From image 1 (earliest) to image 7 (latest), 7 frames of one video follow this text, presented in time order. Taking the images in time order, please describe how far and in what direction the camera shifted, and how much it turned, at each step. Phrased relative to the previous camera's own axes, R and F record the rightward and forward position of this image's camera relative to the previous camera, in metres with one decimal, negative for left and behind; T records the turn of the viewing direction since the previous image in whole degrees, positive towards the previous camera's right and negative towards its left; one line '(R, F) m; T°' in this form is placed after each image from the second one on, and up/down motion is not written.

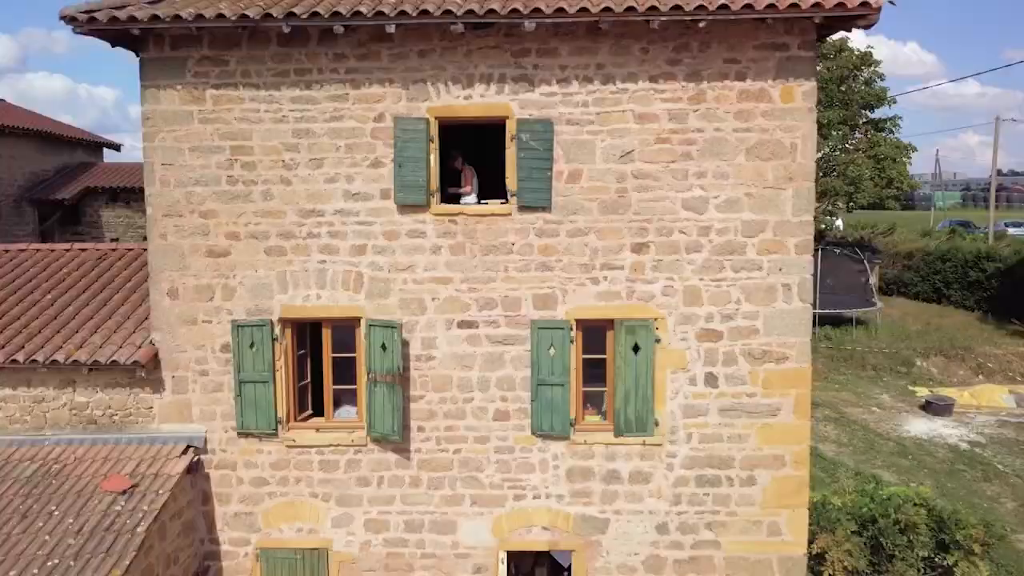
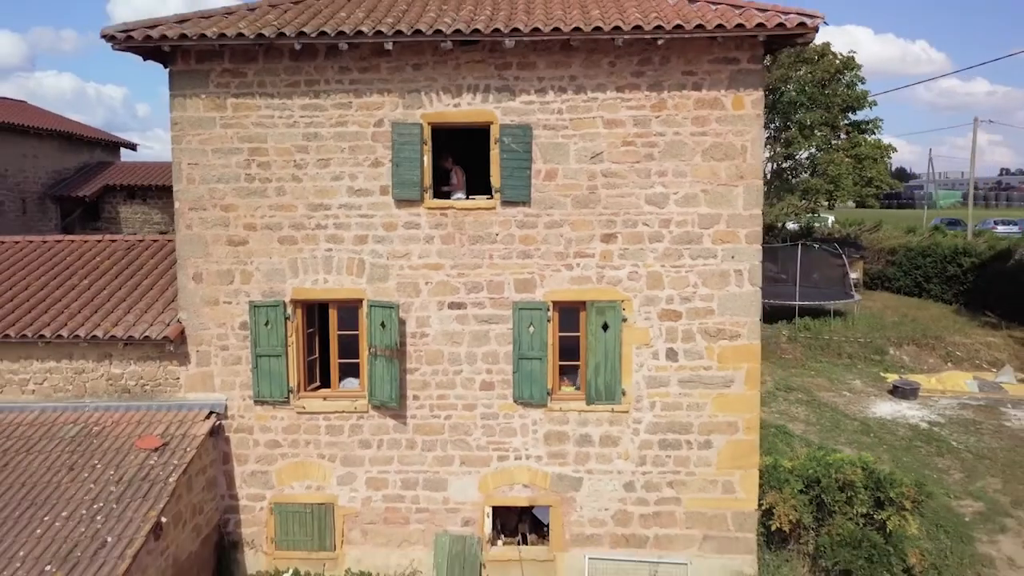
(+0.3, -0.9) m; -1°
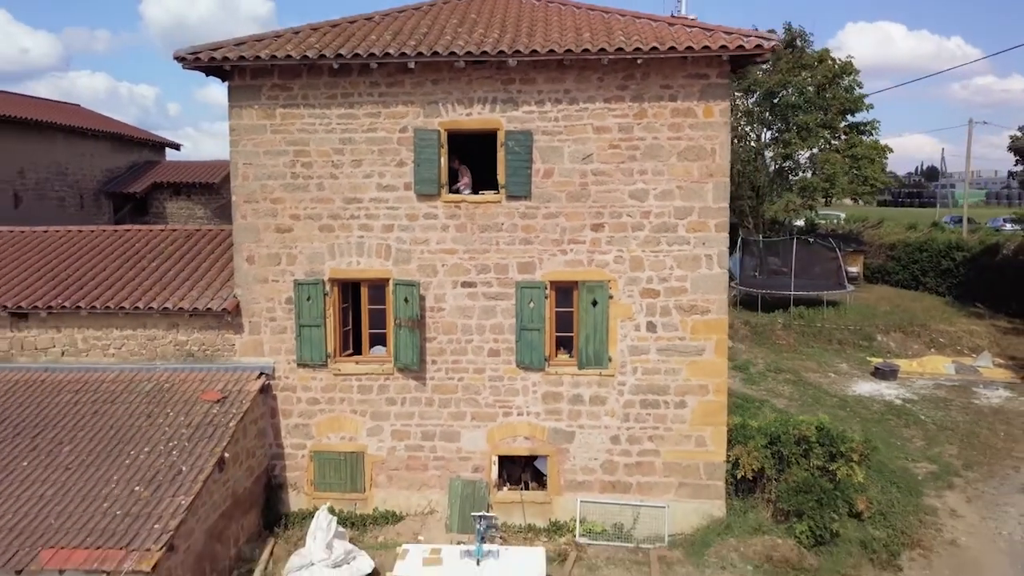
(+0.3, -1.4) m; -2°
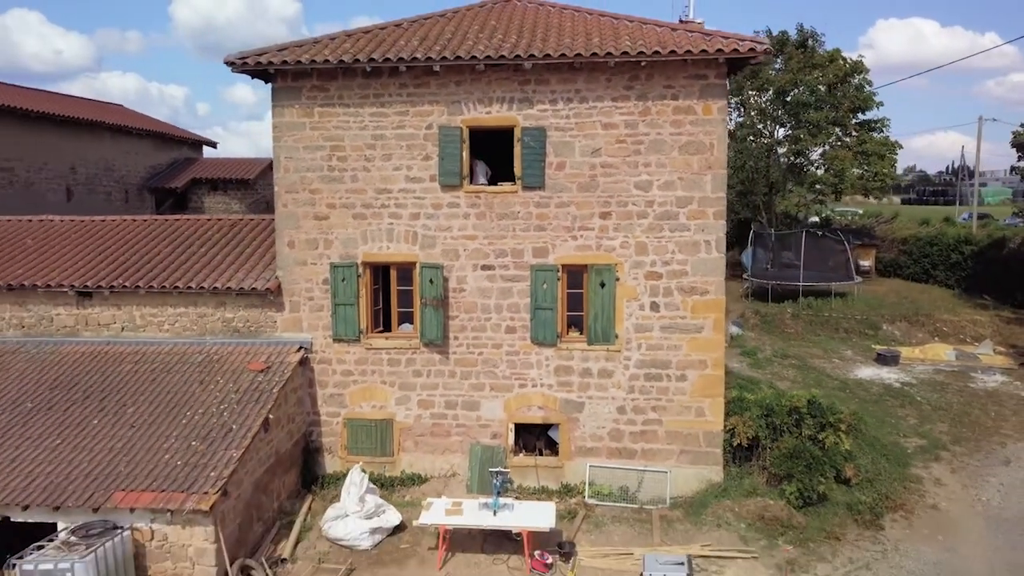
(+0.1, -0.9) m; -2°
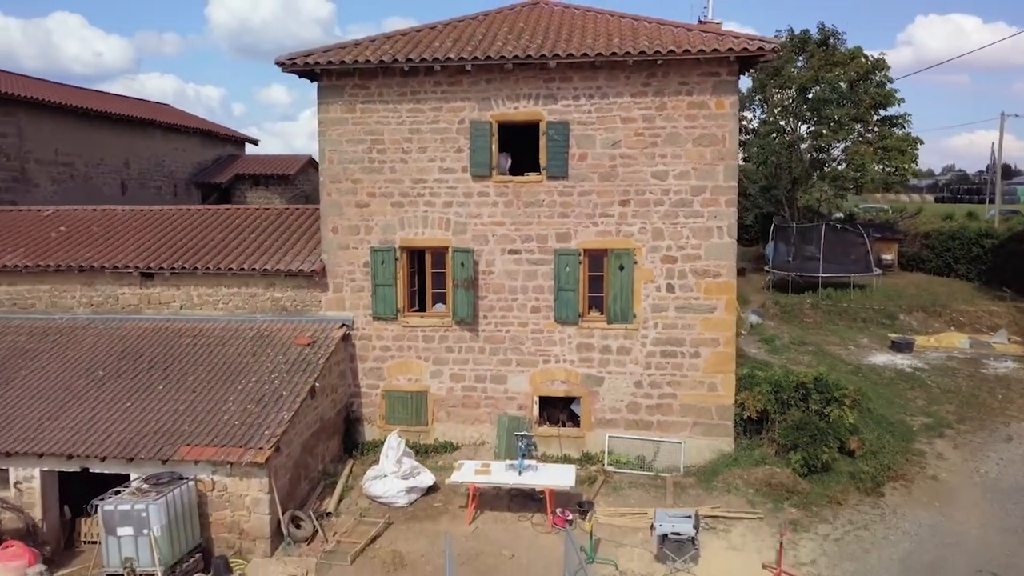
(0.0, -0.8) m; -2°
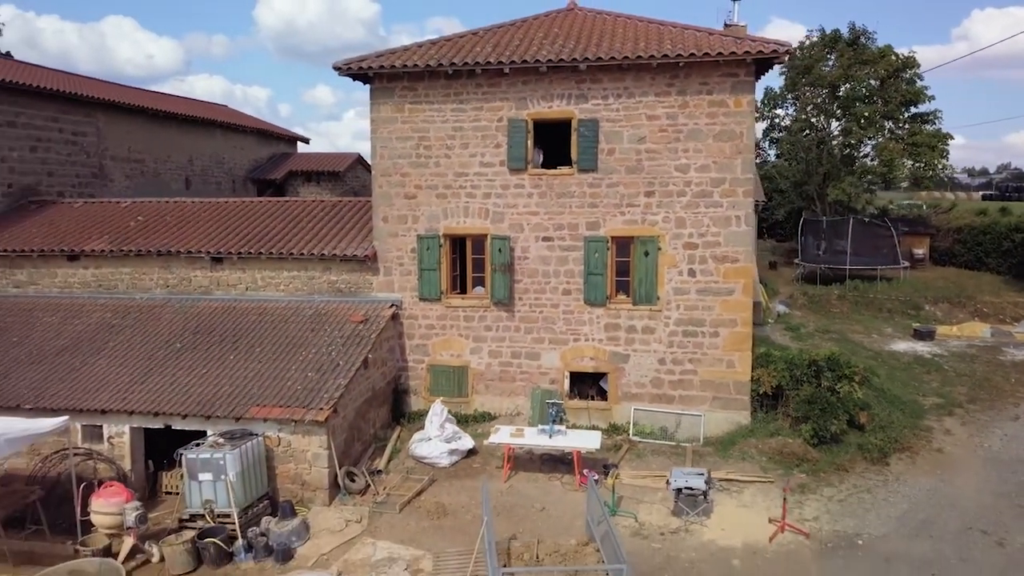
(+0.1, -1.0) m; -3°
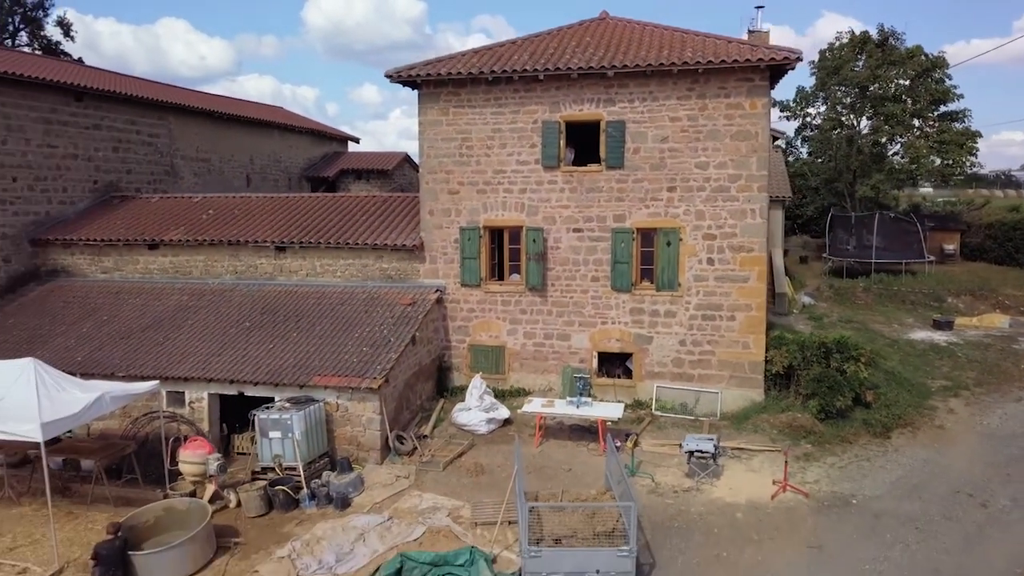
(+0.1, -1.2) m; -3°
